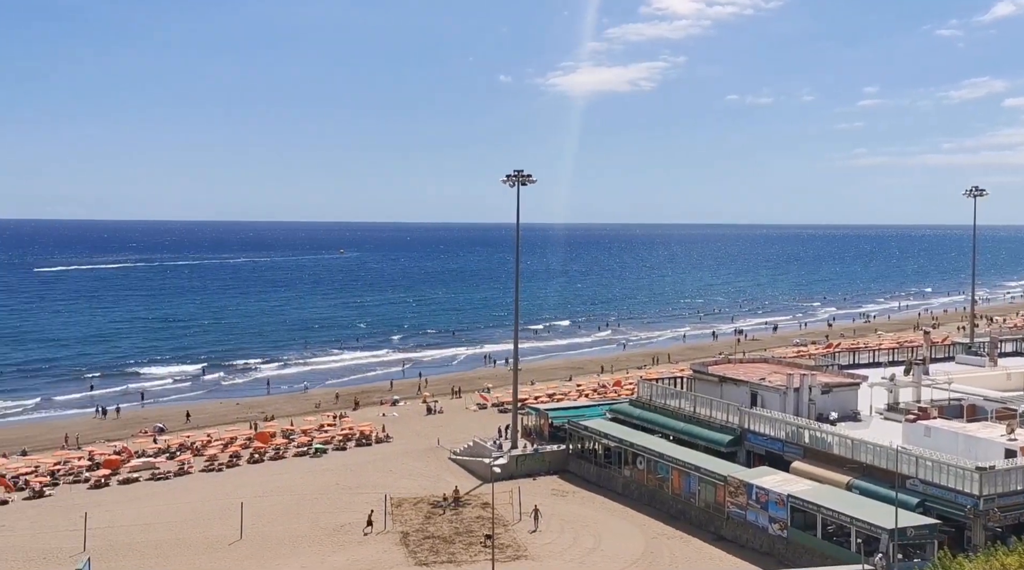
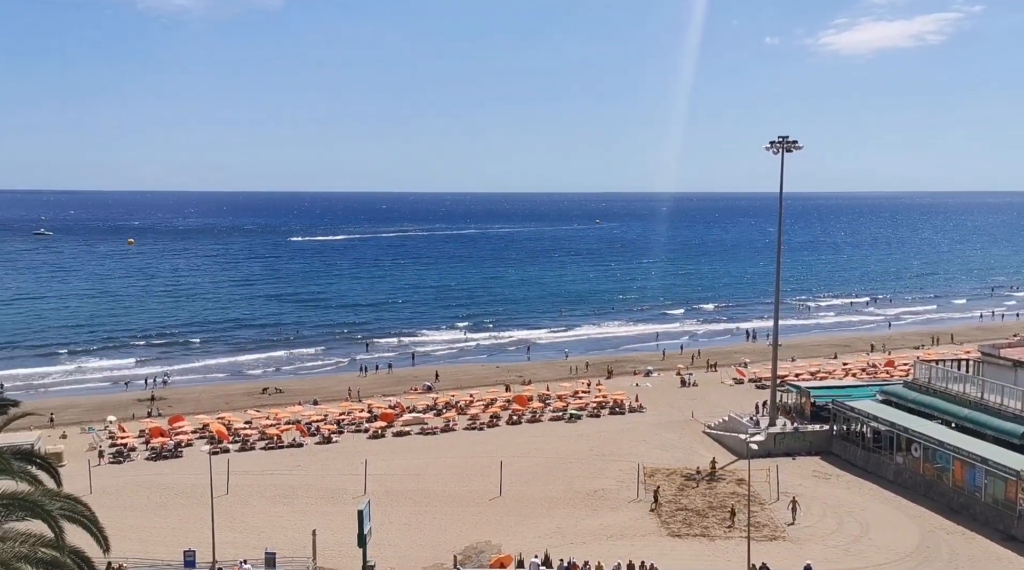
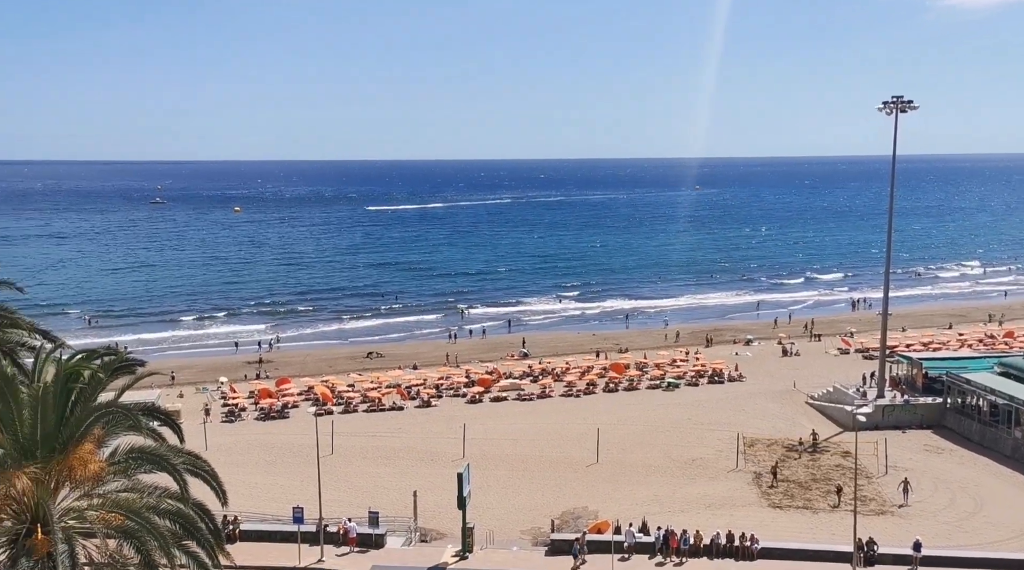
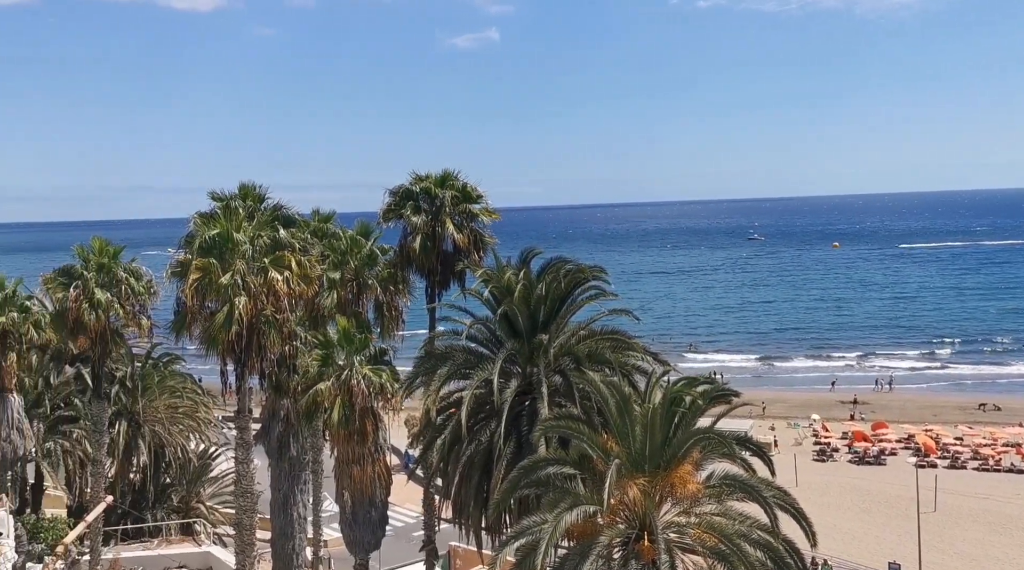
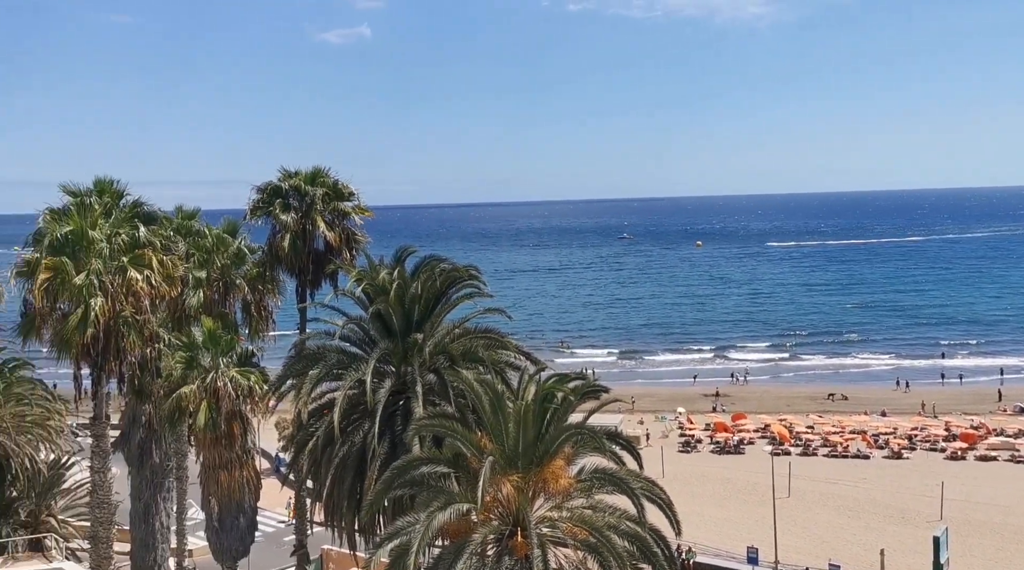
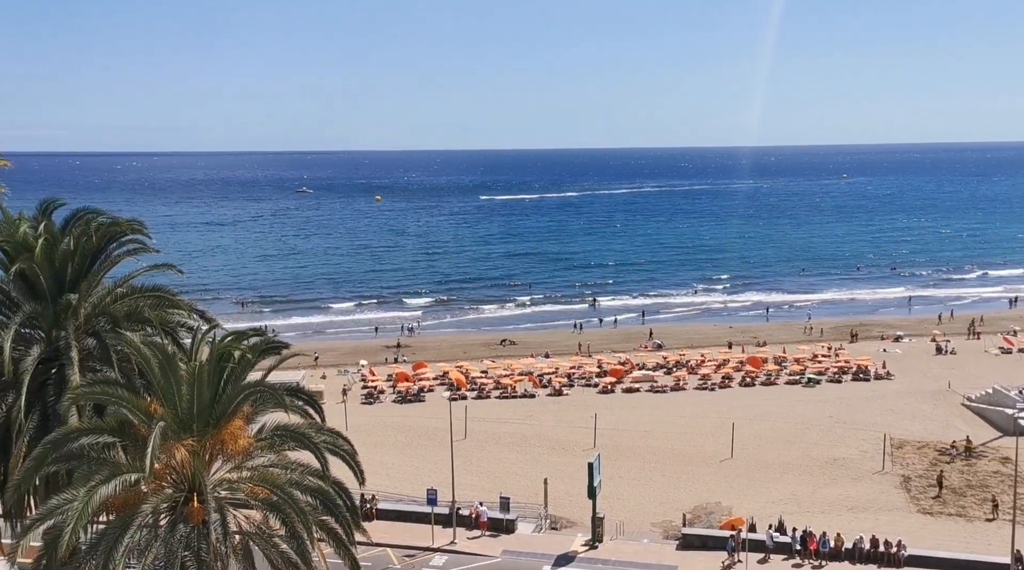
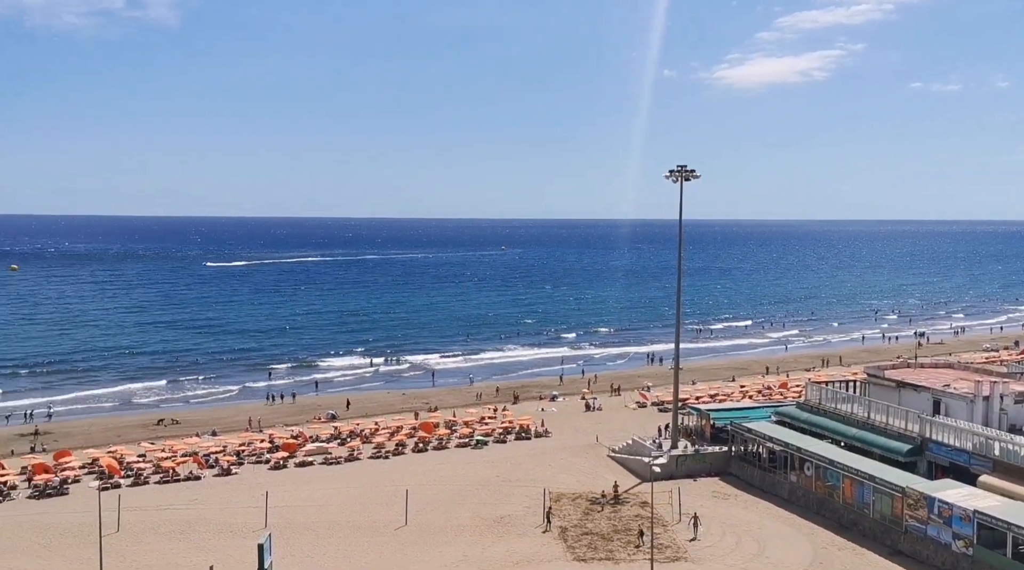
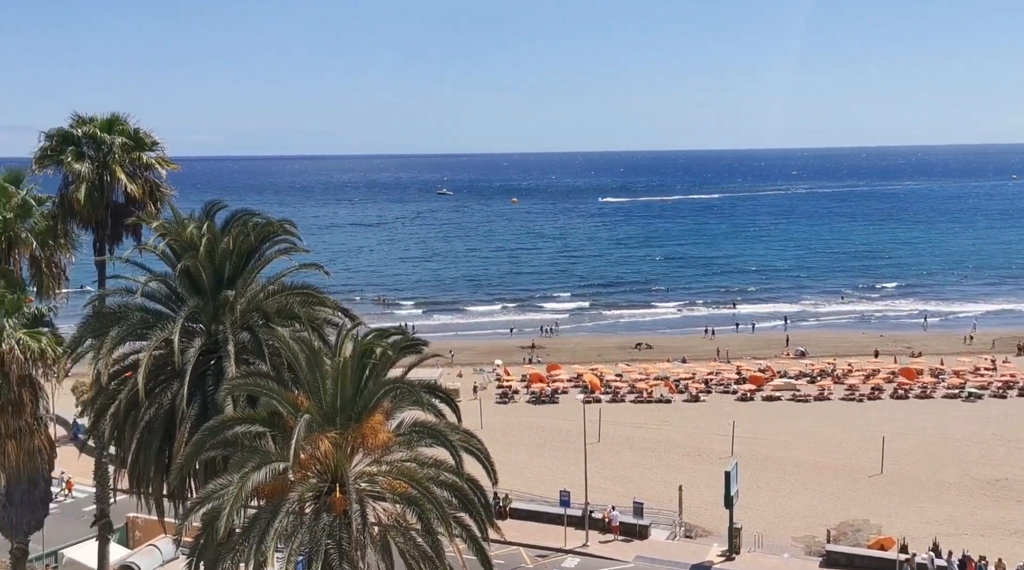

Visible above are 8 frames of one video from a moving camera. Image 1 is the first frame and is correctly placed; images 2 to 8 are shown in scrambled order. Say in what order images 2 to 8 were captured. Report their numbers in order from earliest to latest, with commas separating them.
7, 2, 3, 6, 8, 5, 4
